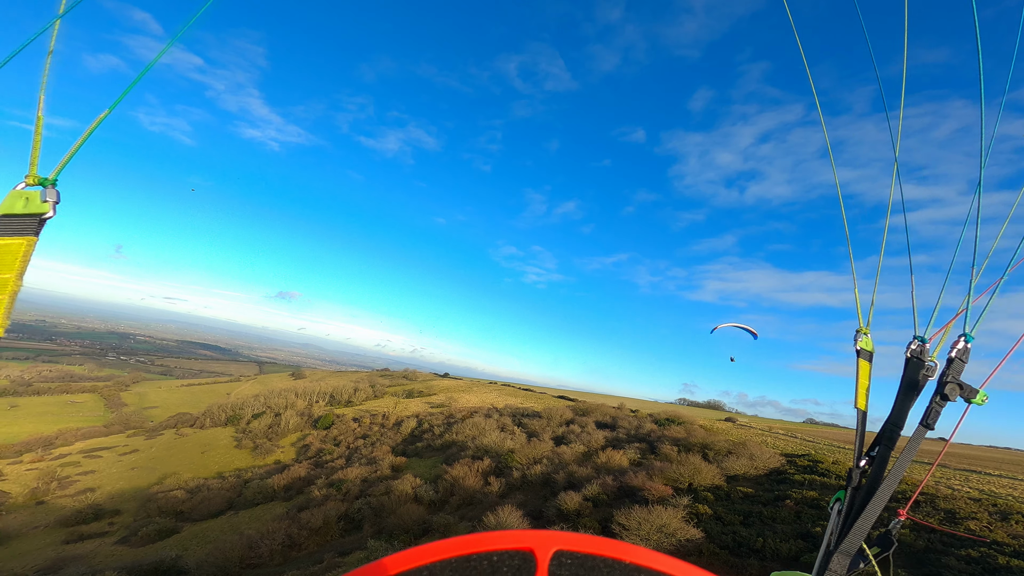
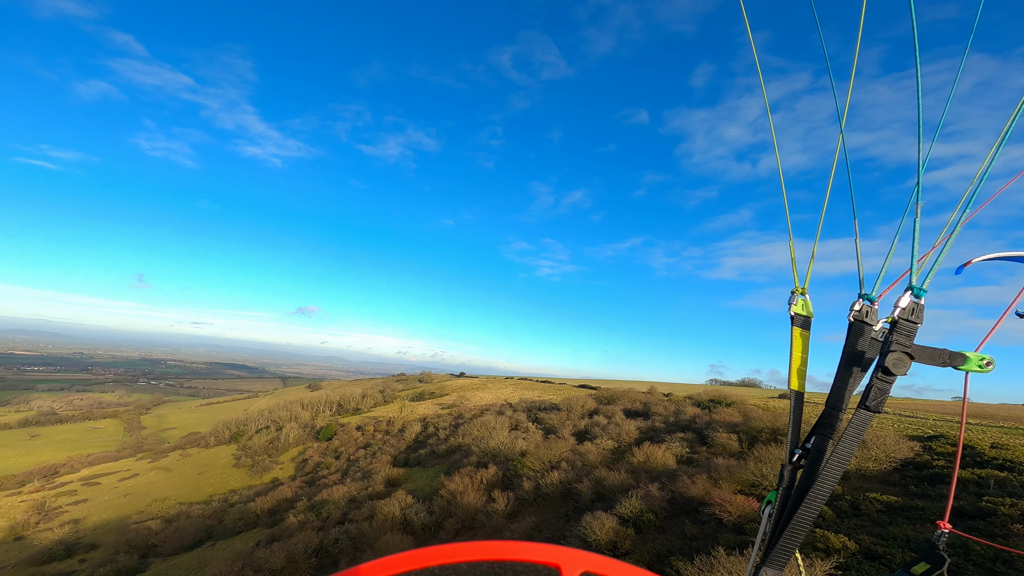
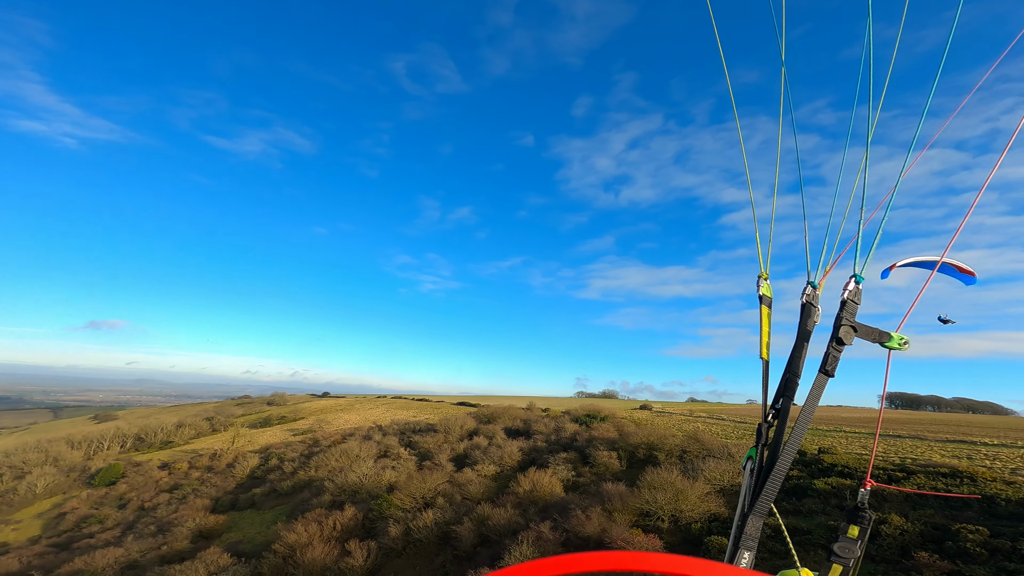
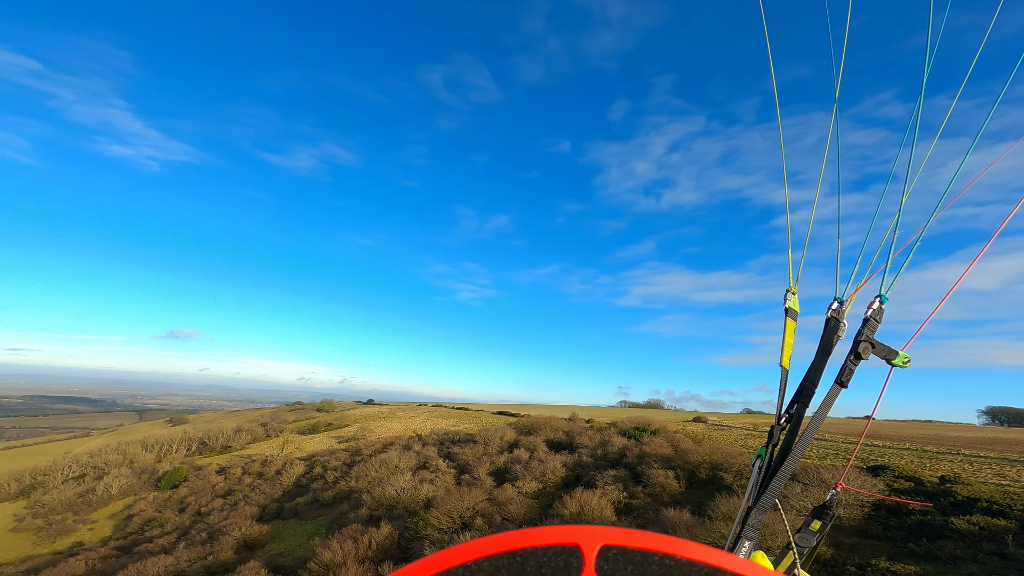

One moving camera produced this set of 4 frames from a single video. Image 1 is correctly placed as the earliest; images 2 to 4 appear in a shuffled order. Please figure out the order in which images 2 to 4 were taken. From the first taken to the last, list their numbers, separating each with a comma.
2, 3, 4
